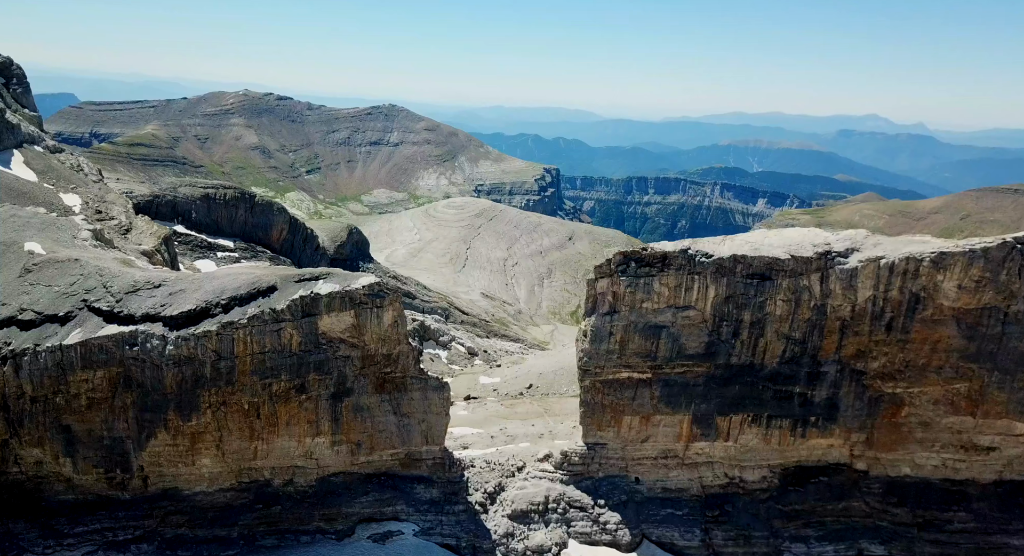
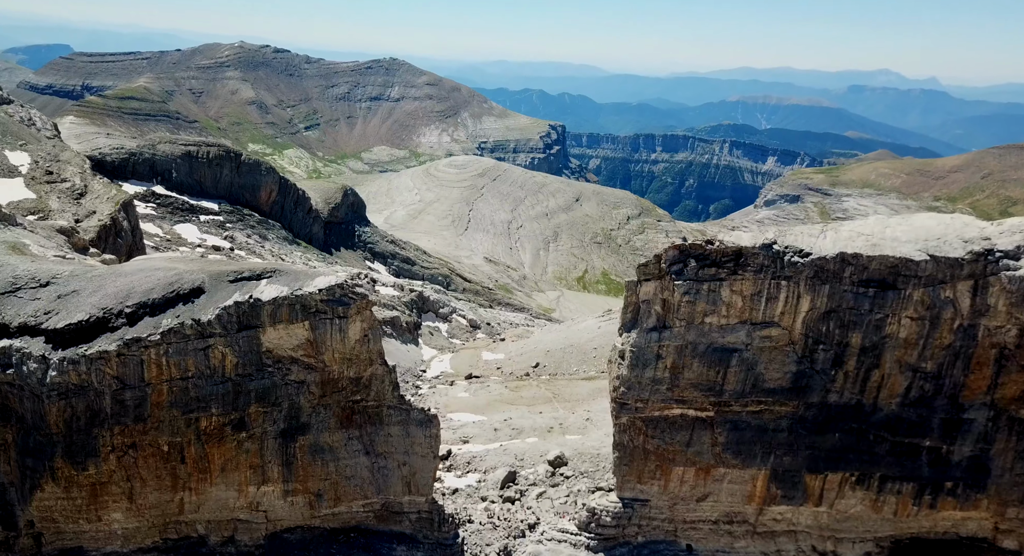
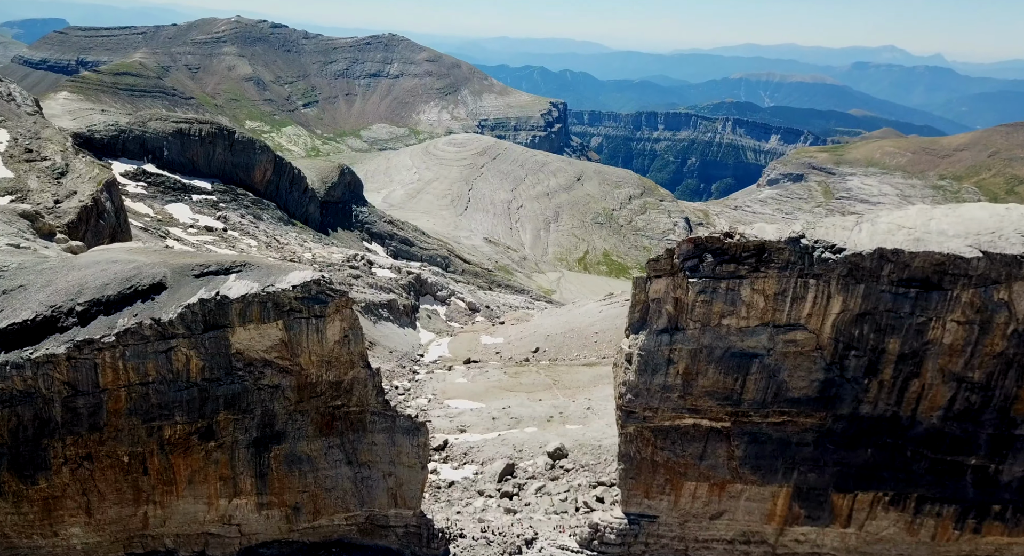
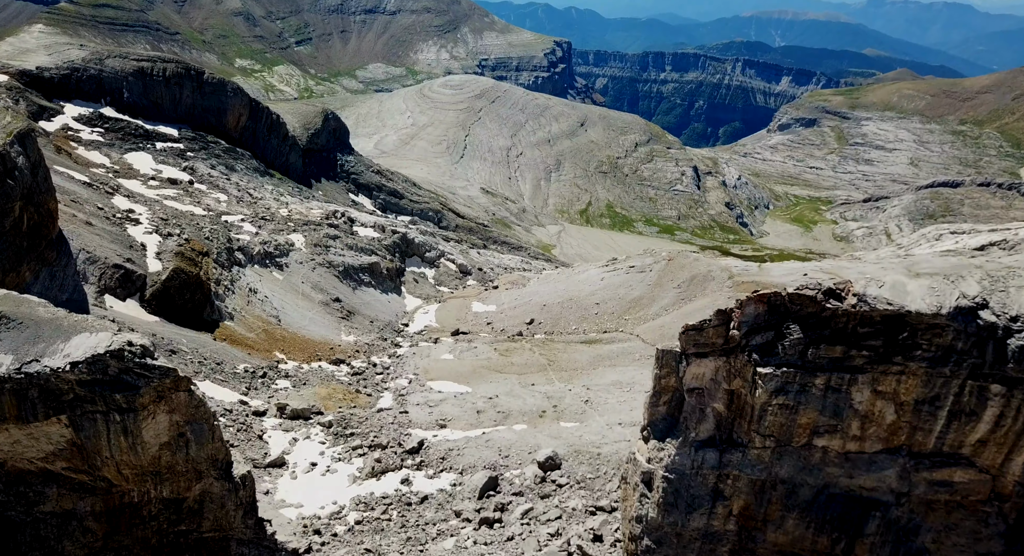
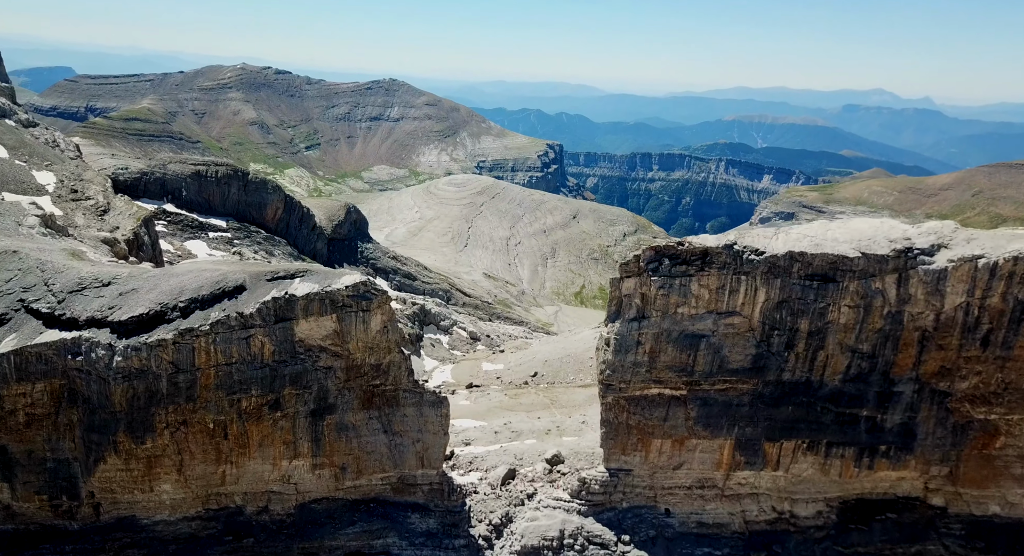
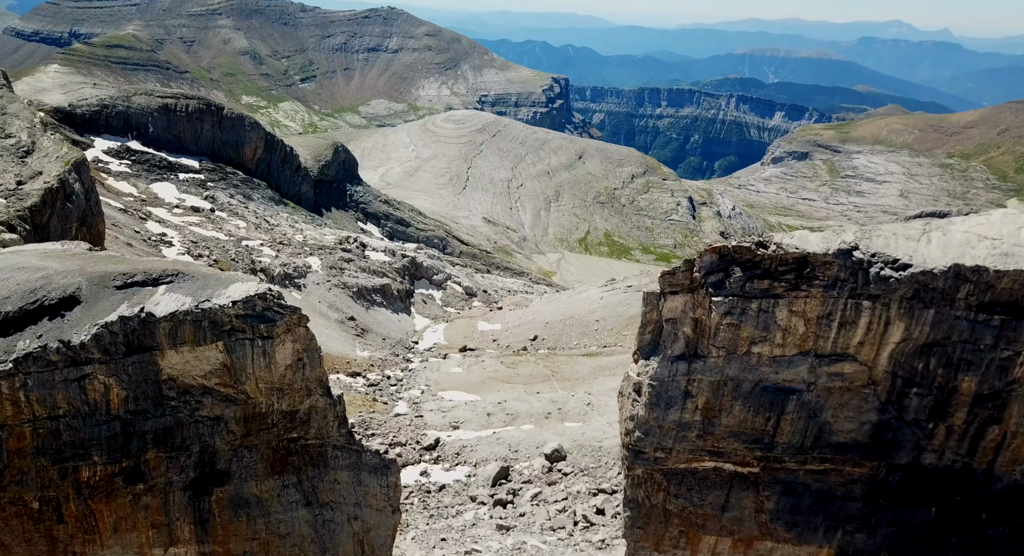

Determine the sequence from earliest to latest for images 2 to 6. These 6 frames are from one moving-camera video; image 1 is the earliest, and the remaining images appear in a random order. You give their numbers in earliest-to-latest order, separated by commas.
5, 2, 3, 6, 4
